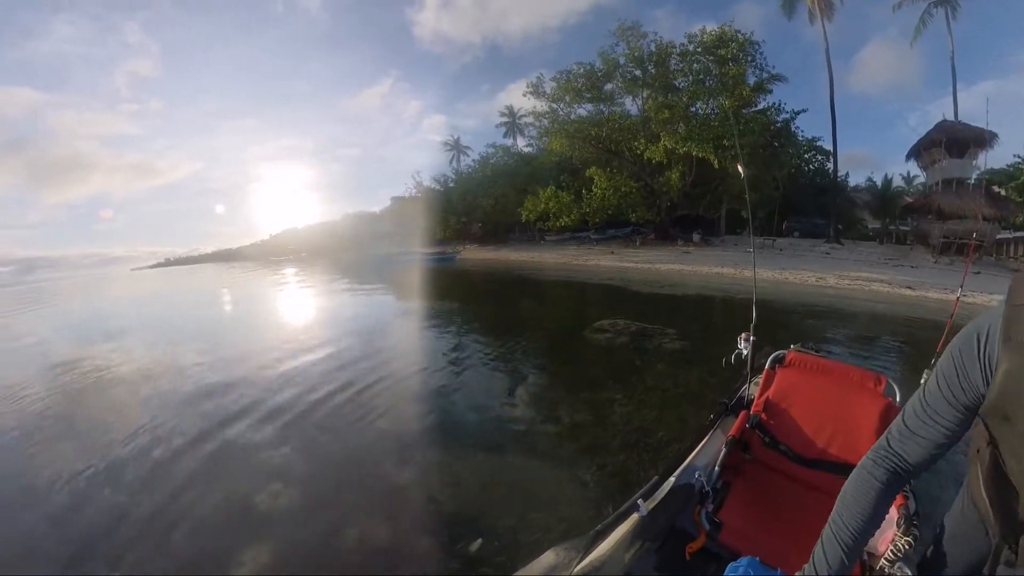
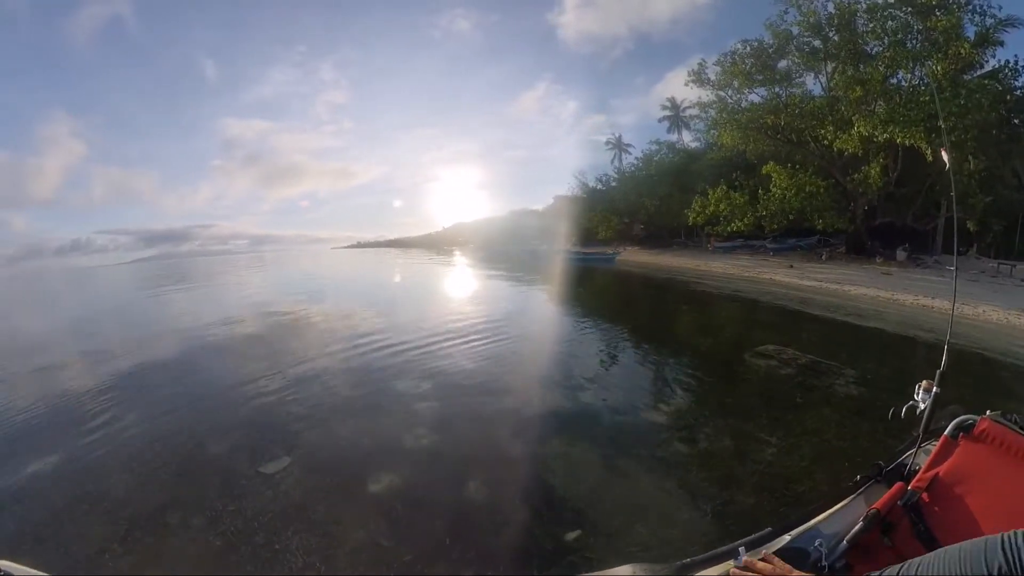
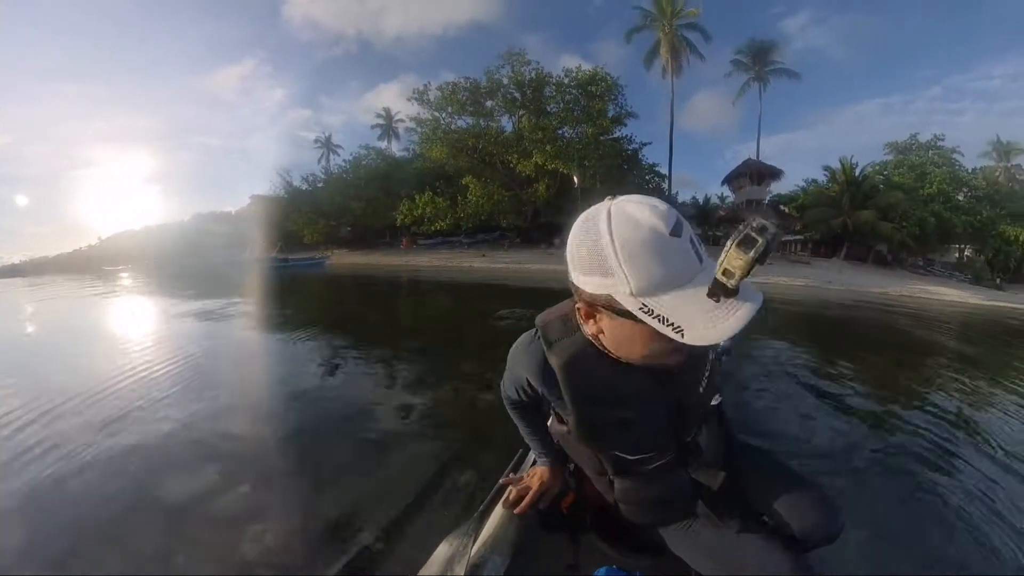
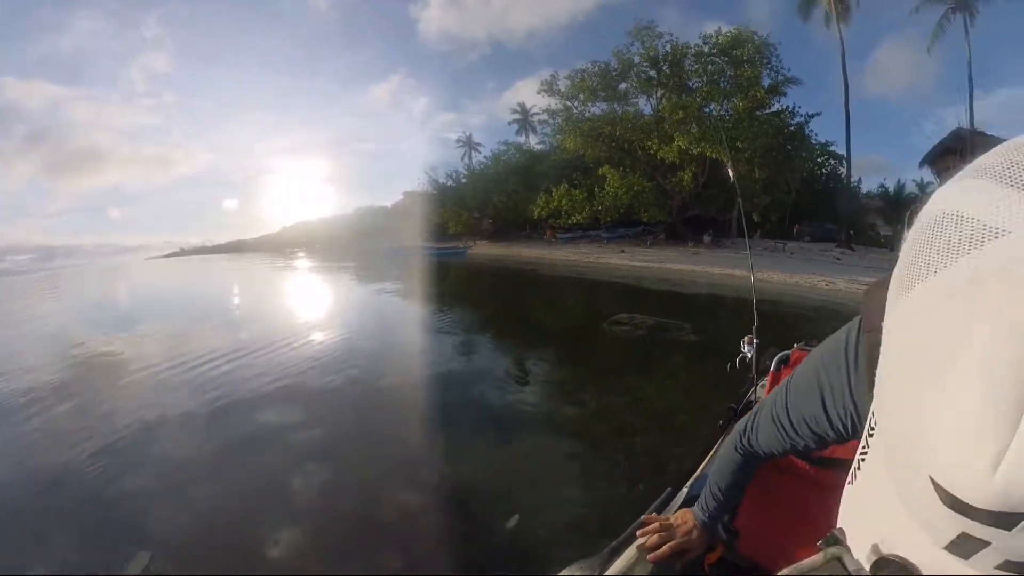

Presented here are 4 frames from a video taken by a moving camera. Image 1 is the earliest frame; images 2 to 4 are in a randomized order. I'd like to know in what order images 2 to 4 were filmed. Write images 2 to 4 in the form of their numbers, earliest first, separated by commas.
2, 4, 3
